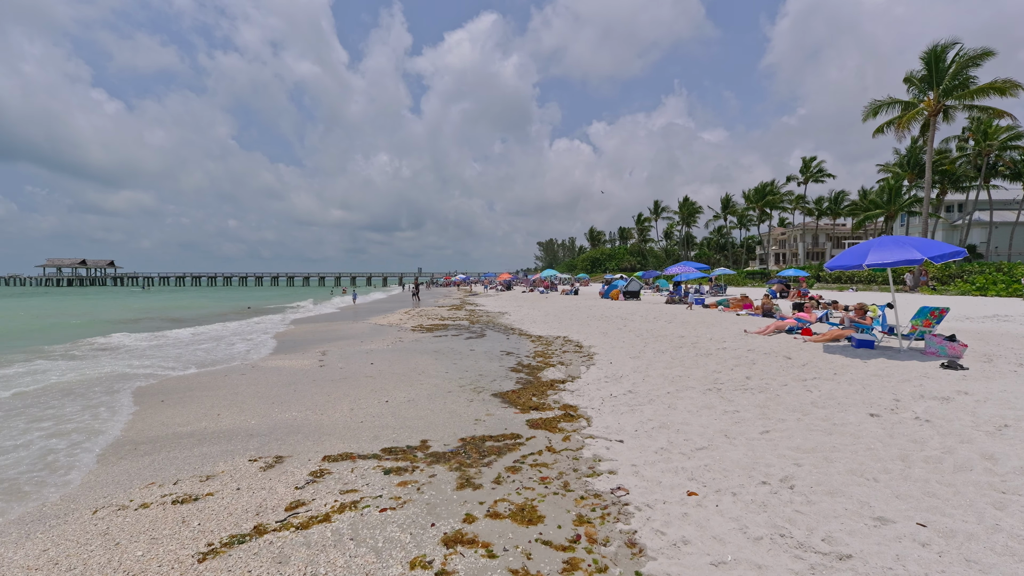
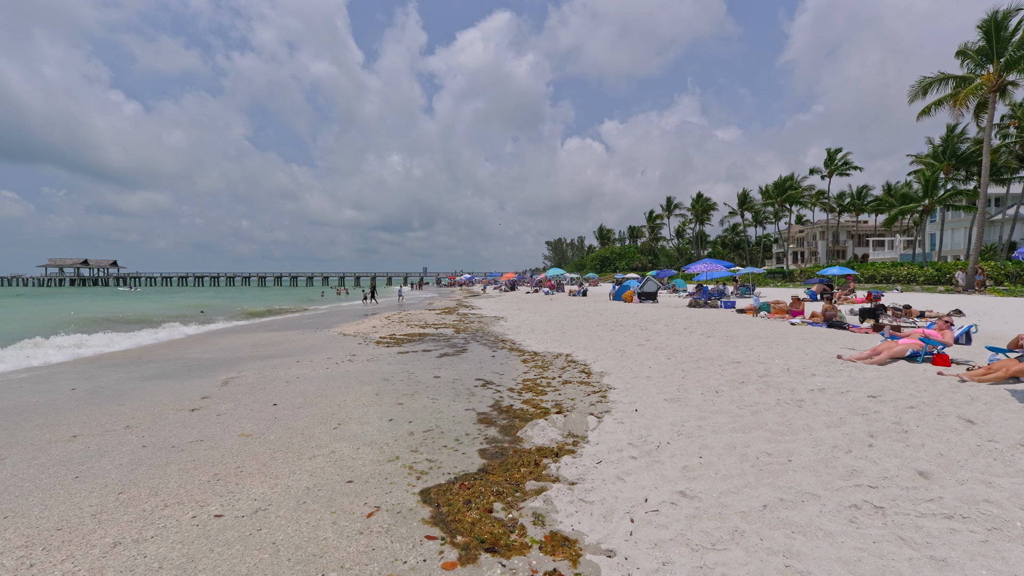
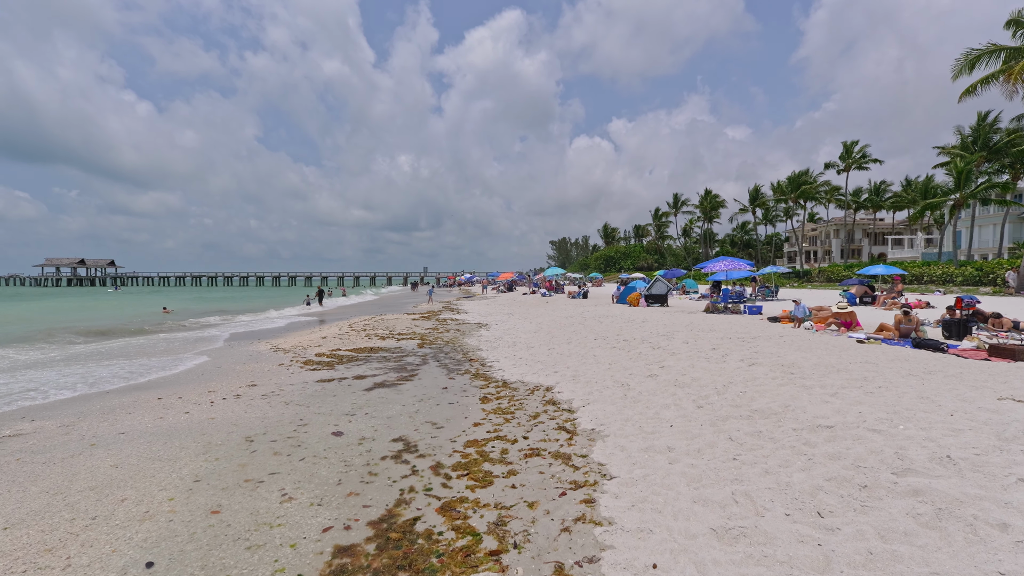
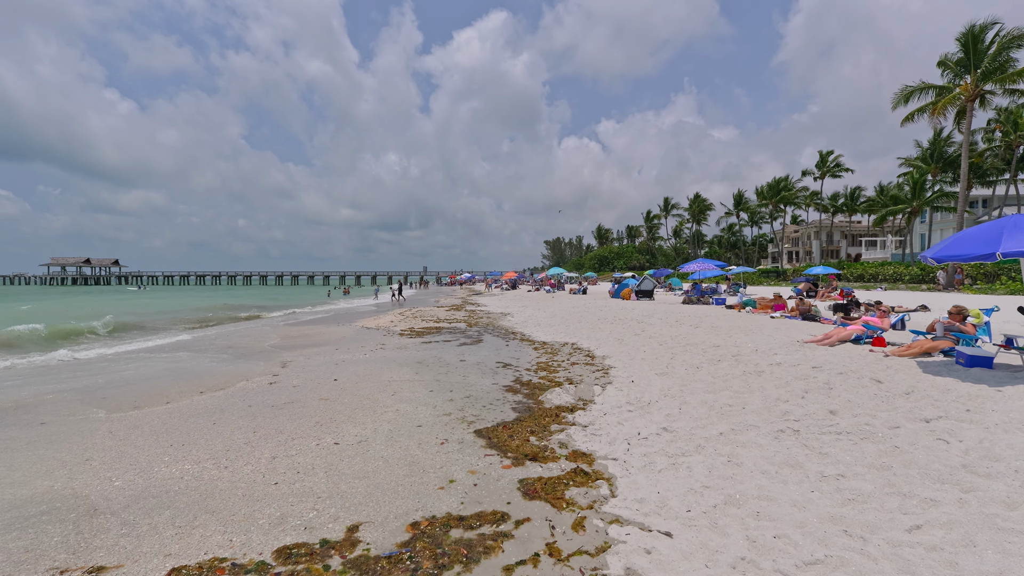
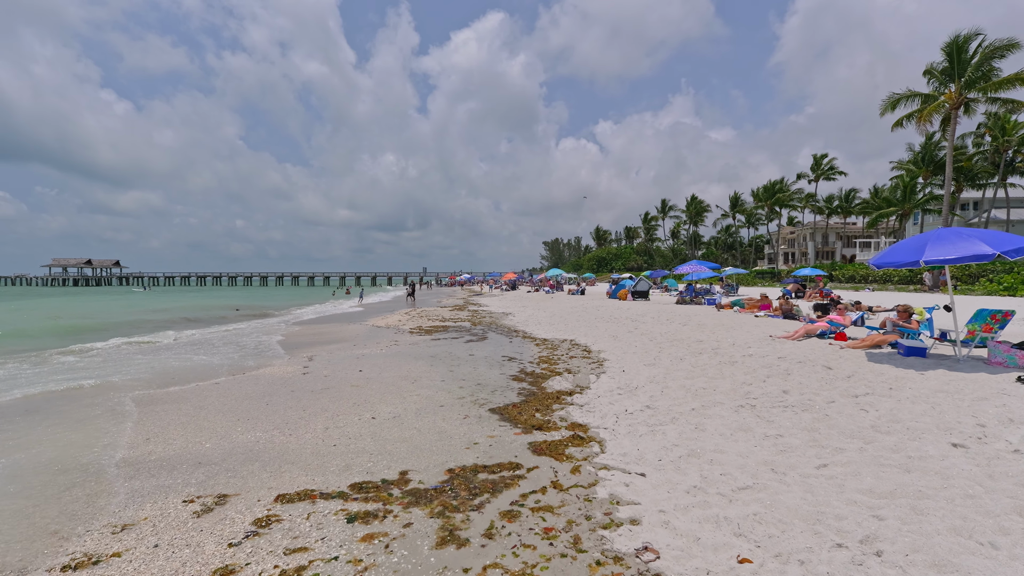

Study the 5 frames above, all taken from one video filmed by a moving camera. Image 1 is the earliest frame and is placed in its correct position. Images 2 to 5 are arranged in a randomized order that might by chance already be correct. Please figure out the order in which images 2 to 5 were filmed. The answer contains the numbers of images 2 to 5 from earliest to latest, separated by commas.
5, 4, 2, 3
